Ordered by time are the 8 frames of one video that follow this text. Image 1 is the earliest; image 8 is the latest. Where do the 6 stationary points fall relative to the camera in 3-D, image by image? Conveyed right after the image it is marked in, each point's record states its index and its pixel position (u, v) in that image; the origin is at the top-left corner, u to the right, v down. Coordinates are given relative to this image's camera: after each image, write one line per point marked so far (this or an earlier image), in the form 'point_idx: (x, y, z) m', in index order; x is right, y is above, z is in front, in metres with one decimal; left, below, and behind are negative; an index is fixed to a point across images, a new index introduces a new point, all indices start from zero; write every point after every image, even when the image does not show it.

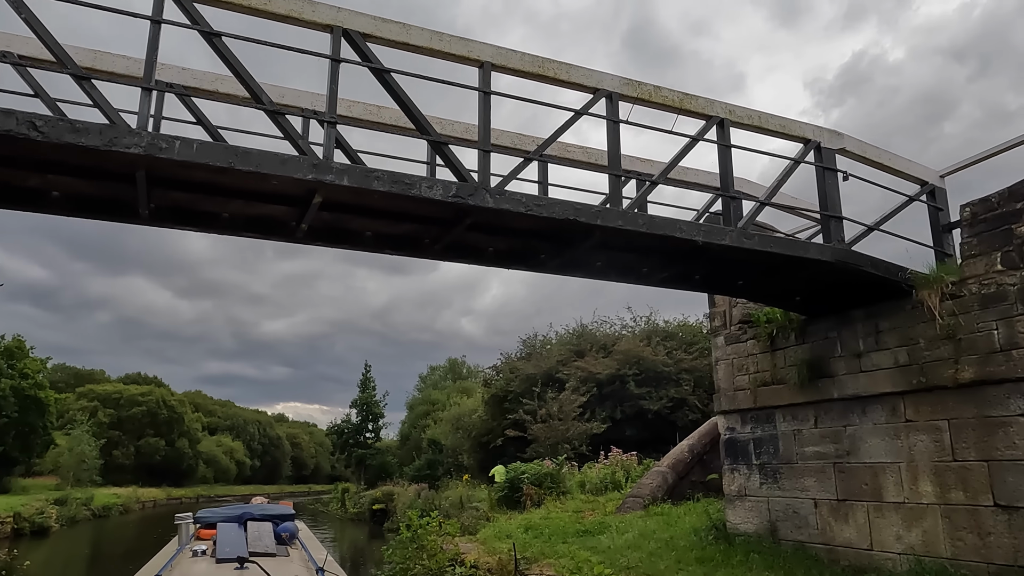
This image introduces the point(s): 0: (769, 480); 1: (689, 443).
0: (+2.2, -1.6, +6.5) m
1: (+2.7, -2.4, +11.6) m
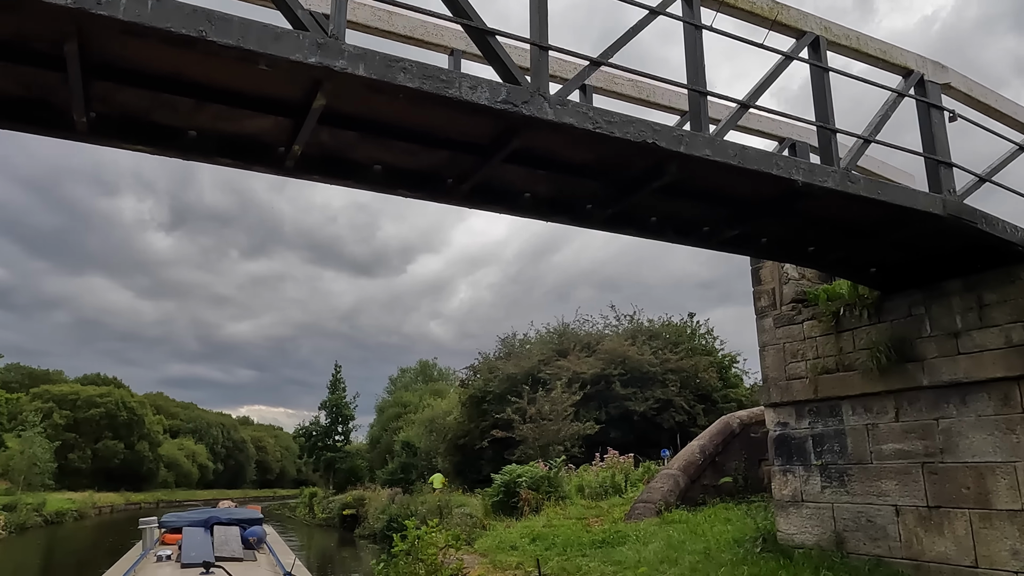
0: (+2.3, -1.4, +5.5) m
1: (+2.7, -2.2, +10.7) m
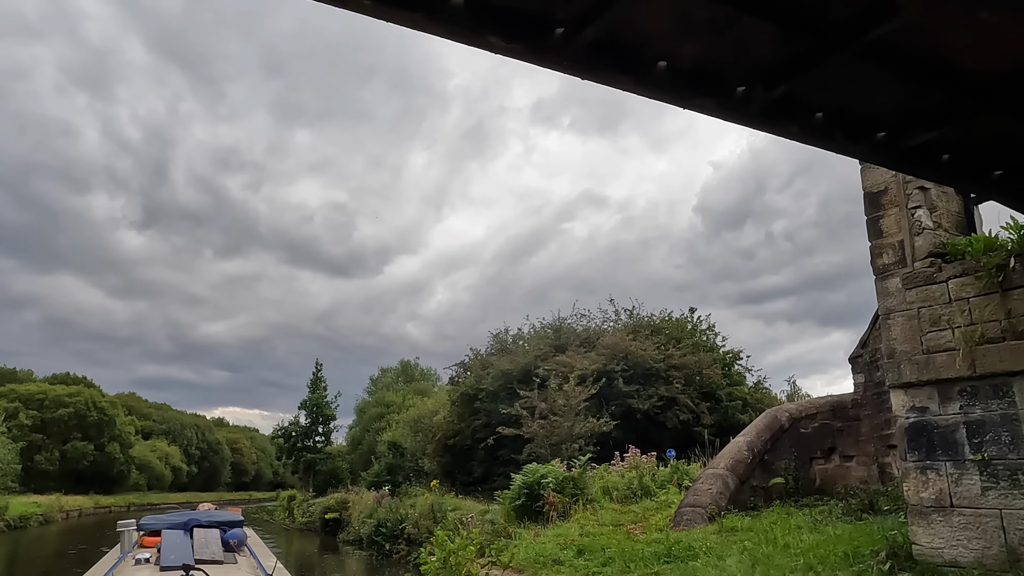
0: (+2.8, -1.1, +4.3) m
1: (+2.9, -1.9, +9.5) m
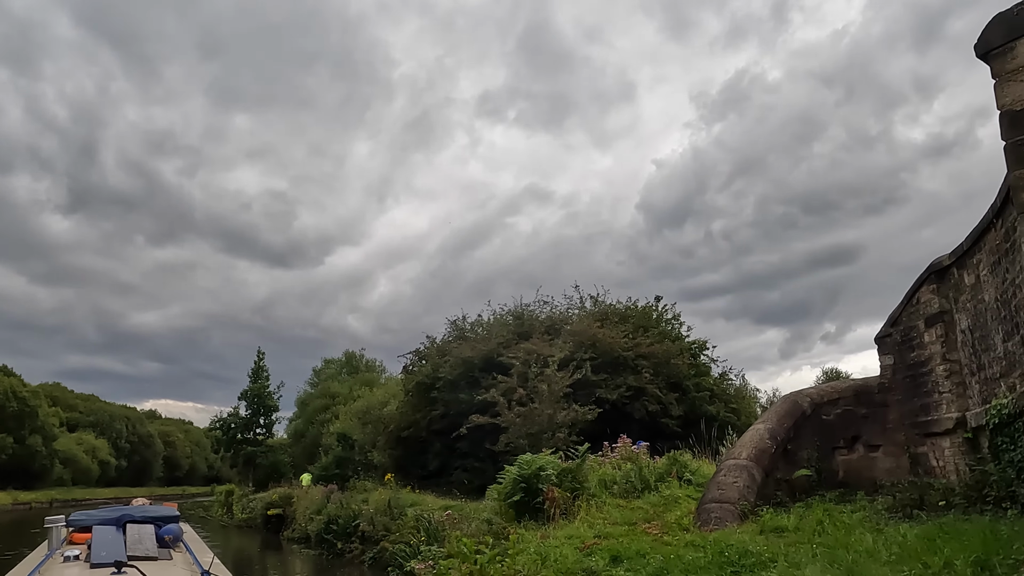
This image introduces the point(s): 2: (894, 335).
0: (+3.1, -0.8, +3.3) m
1: (+2.9, -1.6, +8.5) m
2: (+4.4, -0.5, +8.7) m
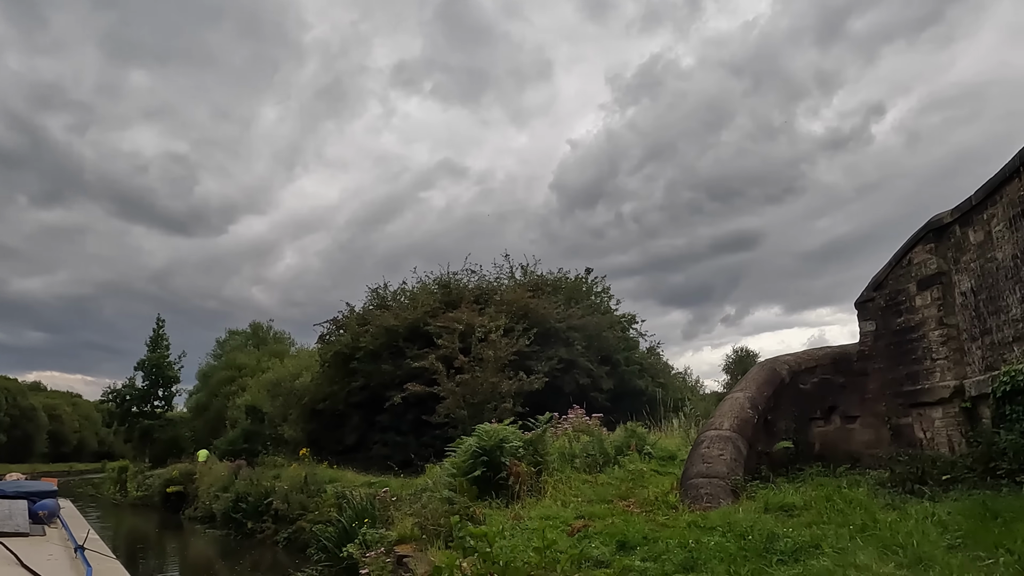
0: (+3.3, -0.5, +2.6) m
1: (+2.4, -1.1, +7.8) m
2: (+3.9, -0.1, +8.2) m
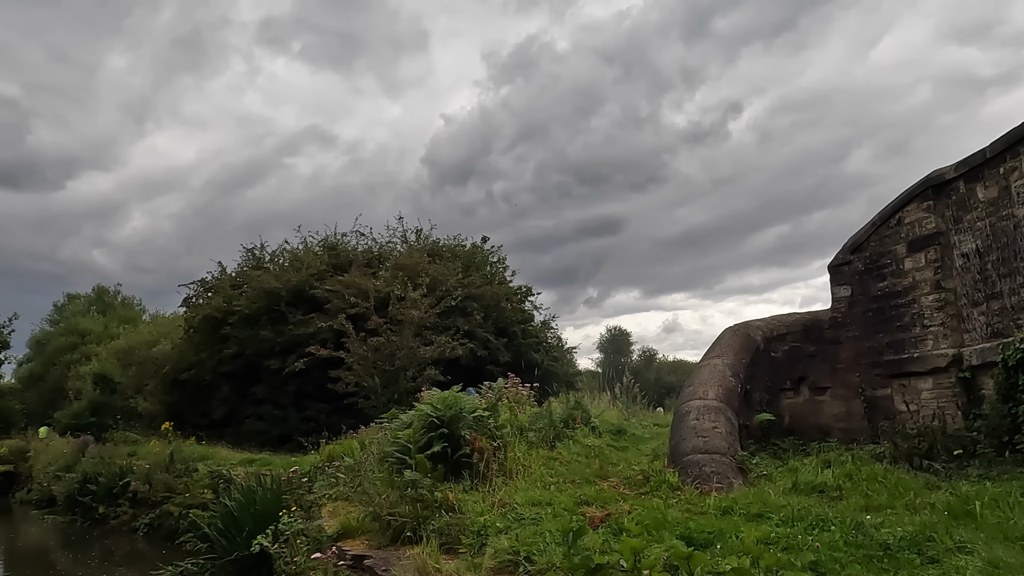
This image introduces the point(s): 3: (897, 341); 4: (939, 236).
0: (+3.8, -0.3, +2.1) m
1: (+2.0, -0.7, +7.0) m
2: (+3.4, +0.3, +7.6) m
3: (+3.6, -0.5, +7.1) m
4: (+3.8, +0.5, +6.7) m
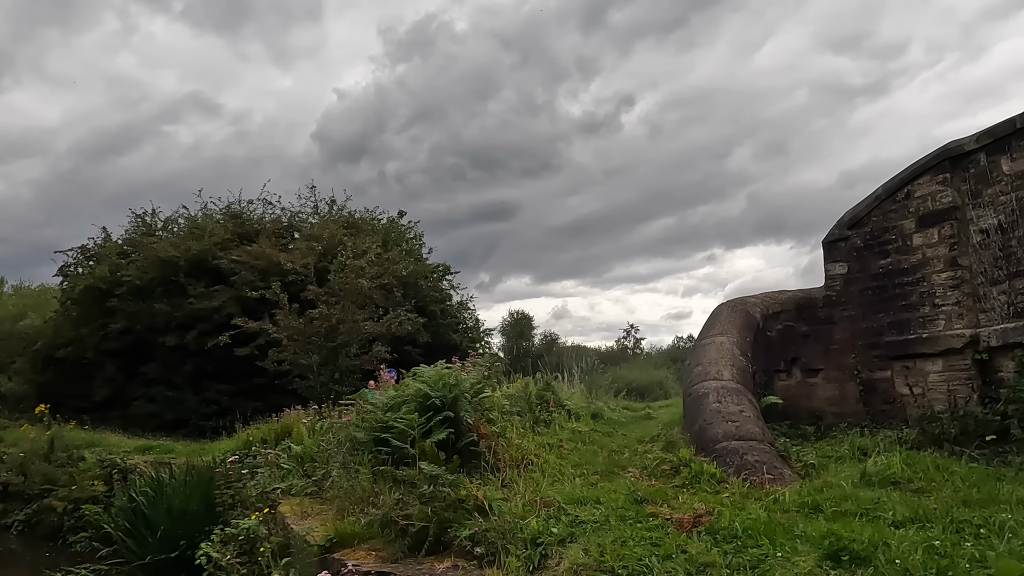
0: (+4.3, -0.2, +1.8) m
1: (+1.9, -0.4, +6.4) m
2: (+3.3, +0.5, +7.2) m
3: (+3.5, -0.3, +6.8) m
4: (+3.7, +0.6, +6.4) m
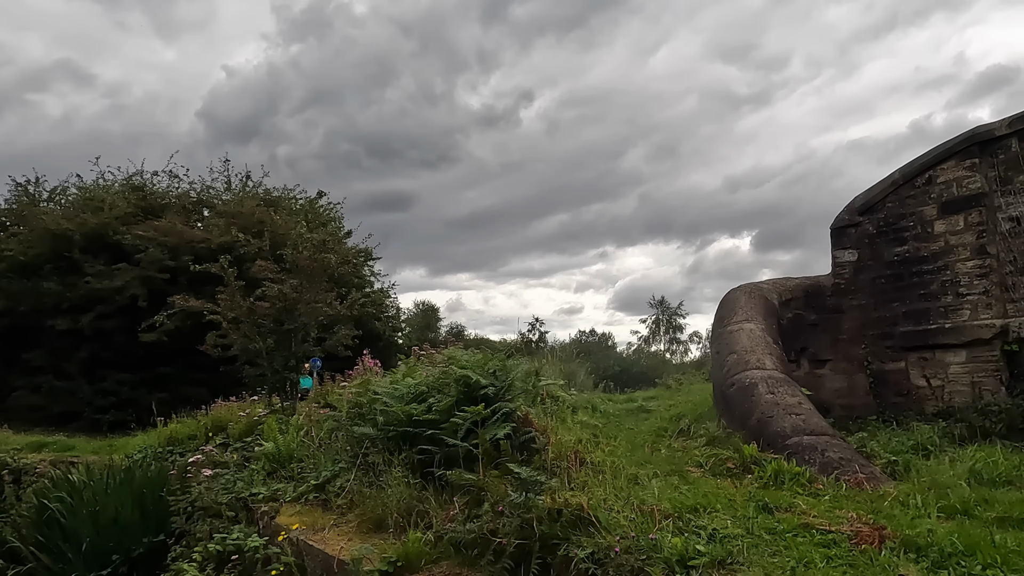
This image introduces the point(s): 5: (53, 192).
0: (+5.1, -0.2, +1.8) m
1: (+2.0, -0.3, +6.0) m
2: (+3.3, +0.6, +7.0) m
3: (+3.5, -0.2, +6.5) m
4: (+3.8, +0.7, +6.2) m
5: (-10.8, +2.4, +18.0) m
